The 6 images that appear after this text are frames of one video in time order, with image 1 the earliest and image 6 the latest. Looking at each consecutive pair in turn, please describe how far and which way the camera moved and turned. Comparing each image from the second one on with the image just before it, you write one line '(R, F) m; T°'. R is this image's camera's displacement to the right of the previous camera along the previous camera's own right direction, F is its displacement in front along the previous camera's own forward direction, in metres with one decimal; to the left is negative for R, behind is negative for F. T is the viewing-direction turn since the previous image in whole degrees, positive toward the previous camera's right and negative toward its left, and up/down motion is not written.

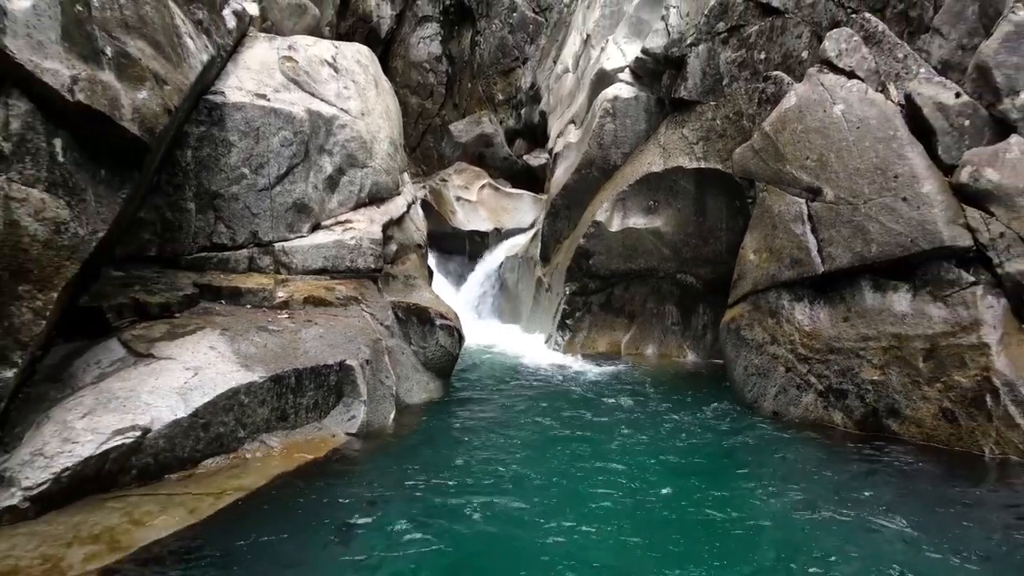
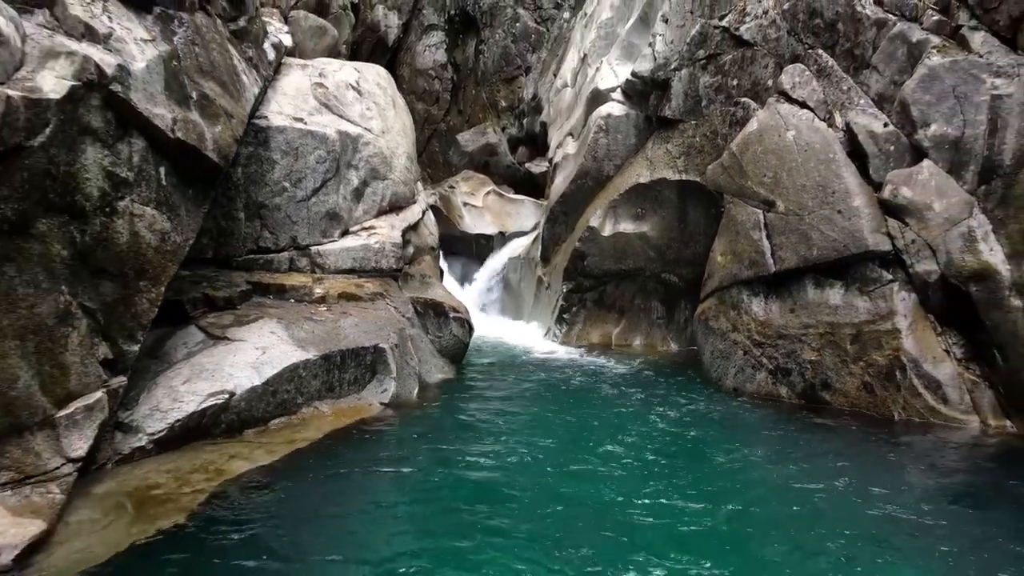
(0.0, -1.3) m; 0°
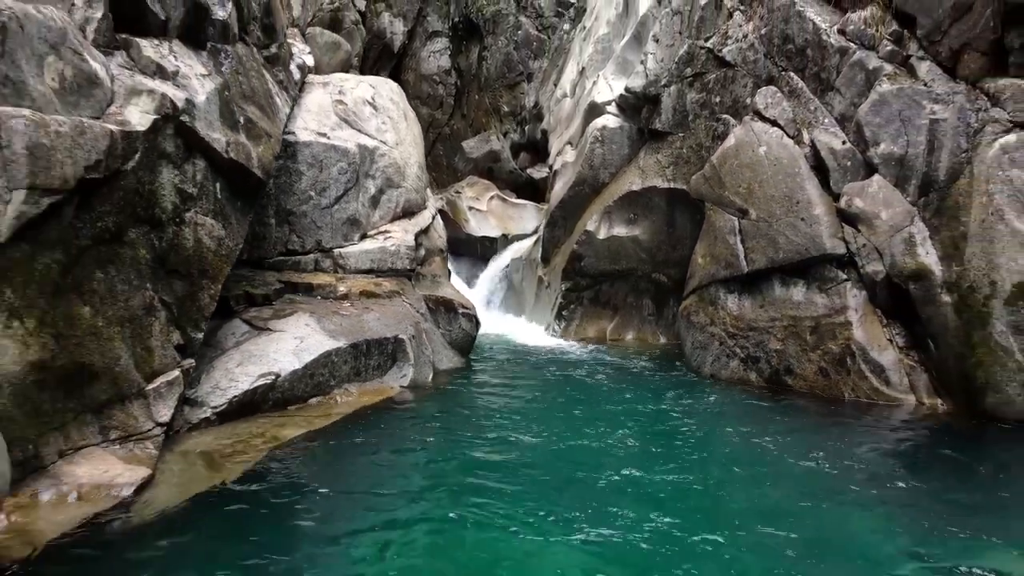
(0.0, -1.1) m; 0°
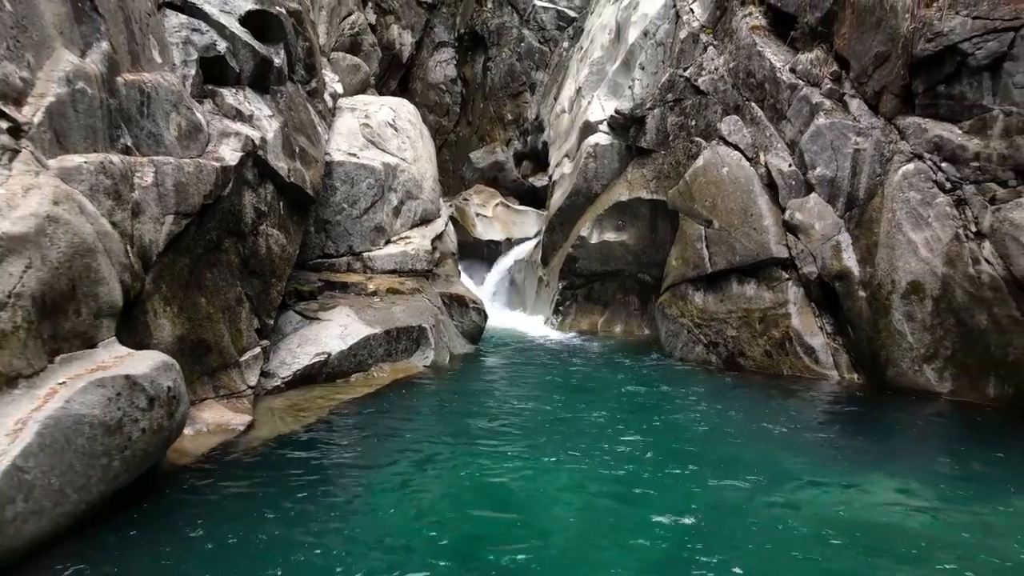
(0.0, -1.8) m; 0°
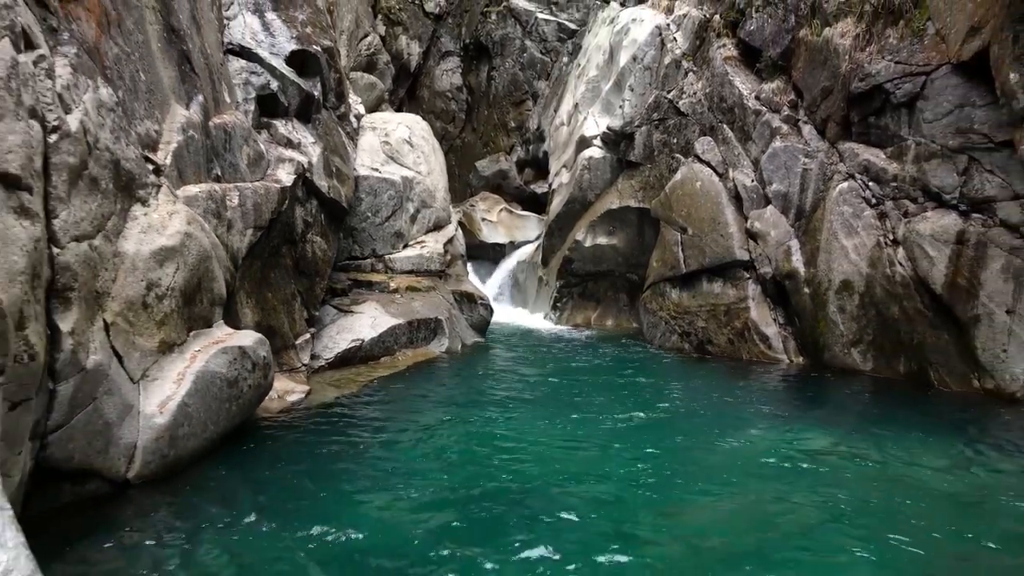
(0.0, -1.8) m; 0°
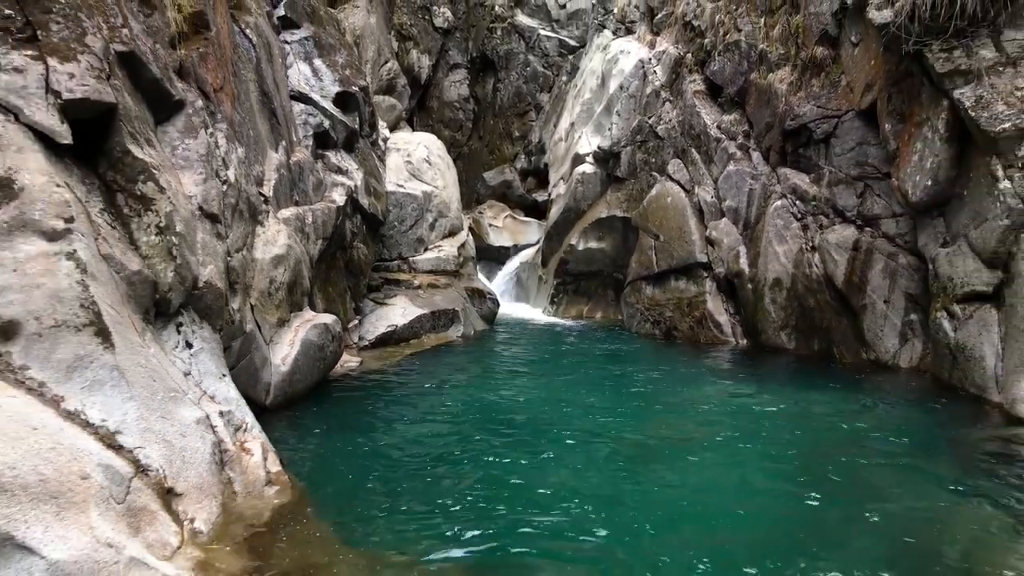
(0.0, -2.8) m; 0°
